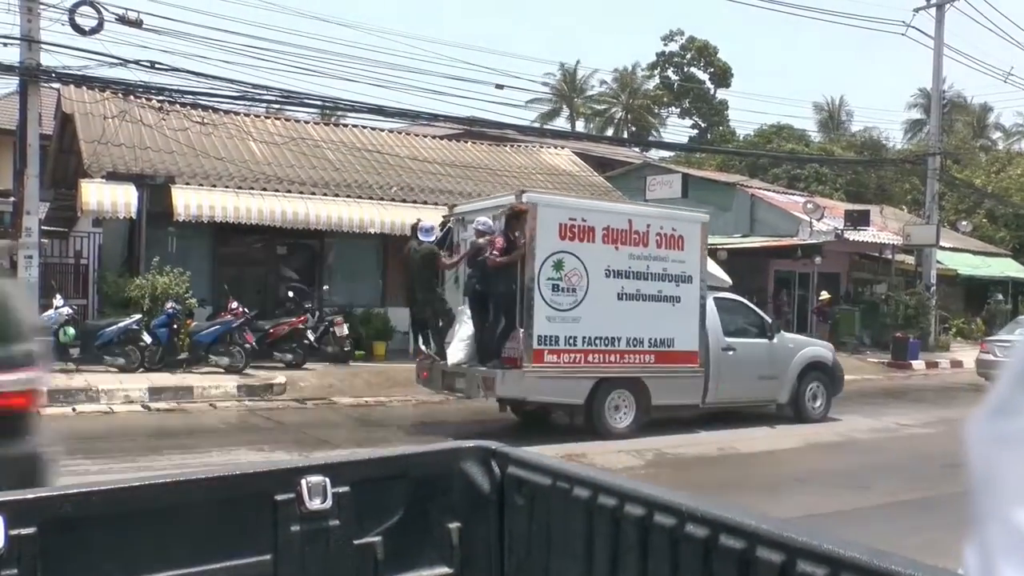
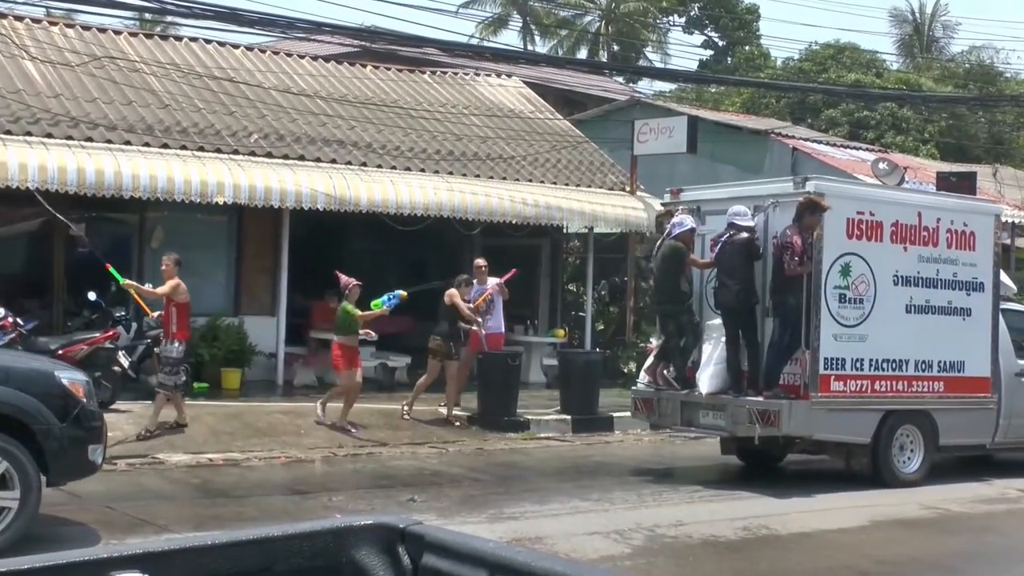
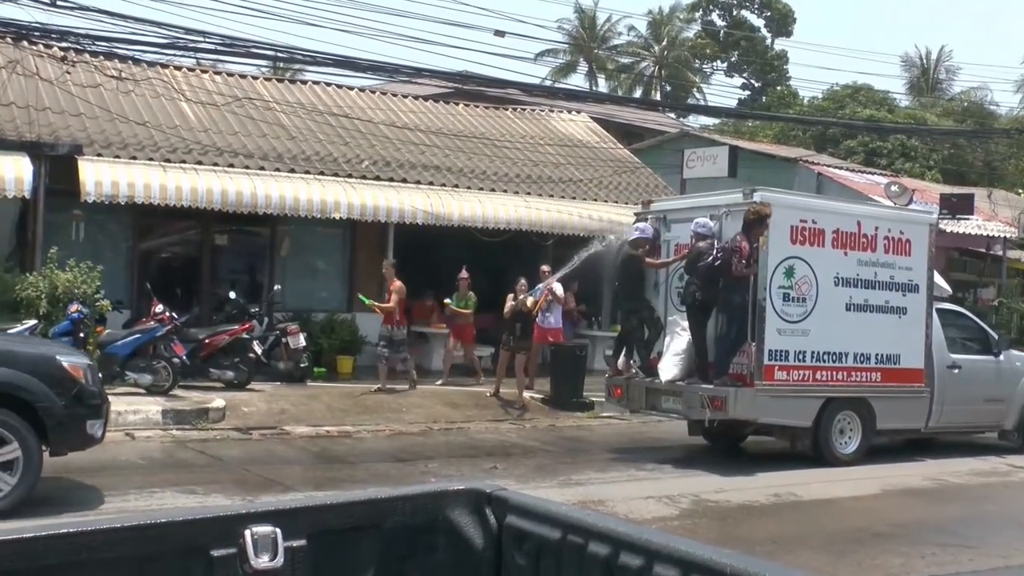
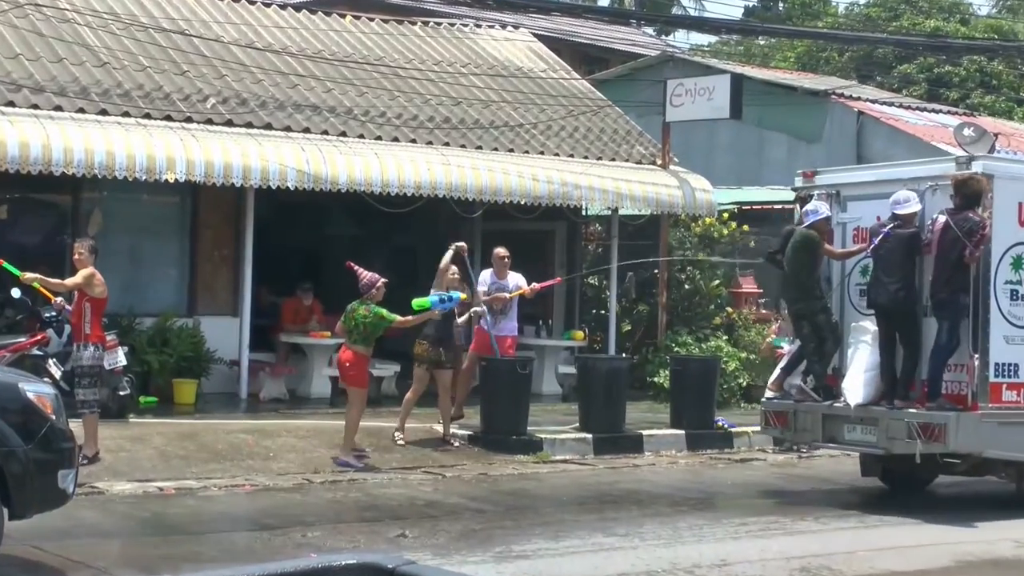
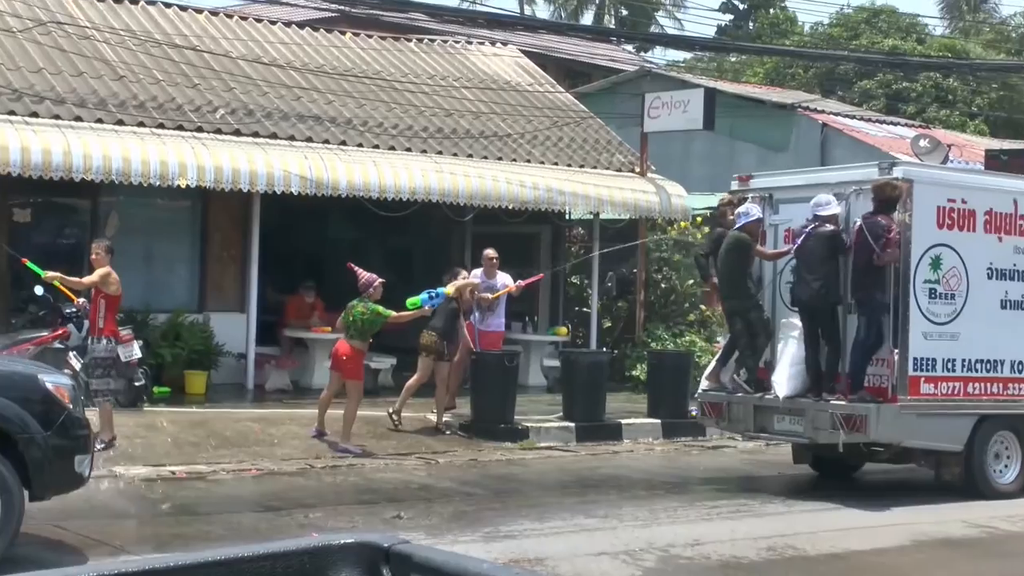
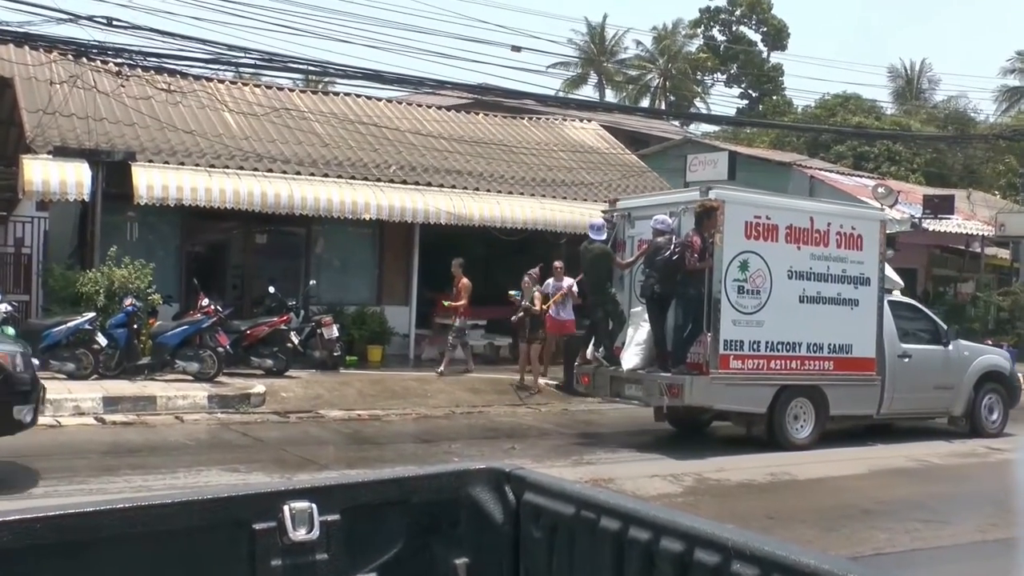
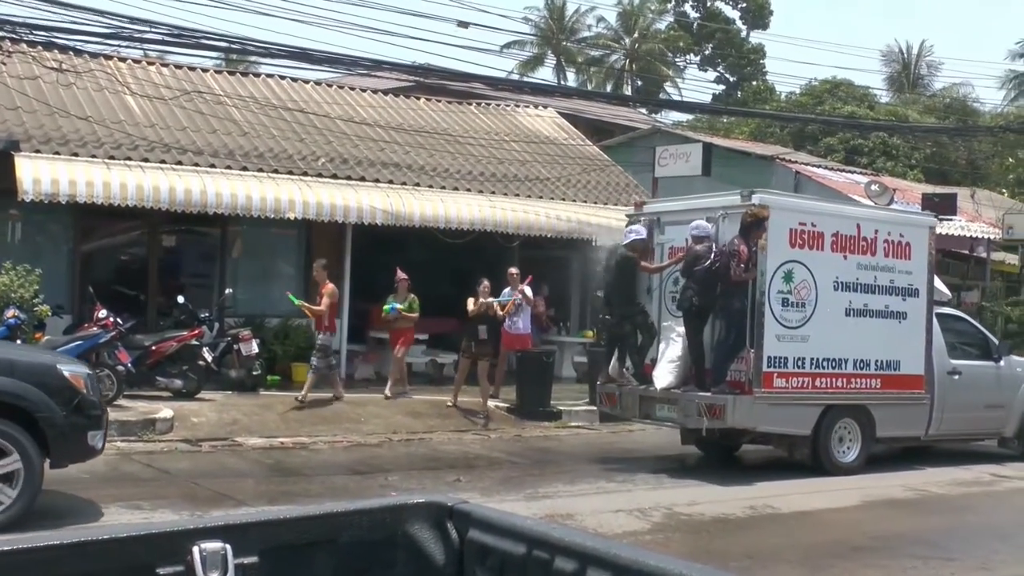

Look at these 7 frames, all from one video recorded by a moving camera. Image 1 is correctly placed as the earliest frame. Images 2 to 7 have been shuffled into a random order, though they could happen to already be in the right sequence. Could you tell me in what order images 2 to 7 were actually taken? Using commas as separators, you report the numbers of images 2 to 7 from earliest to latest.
6, 3, 7, 2, 5, 4
